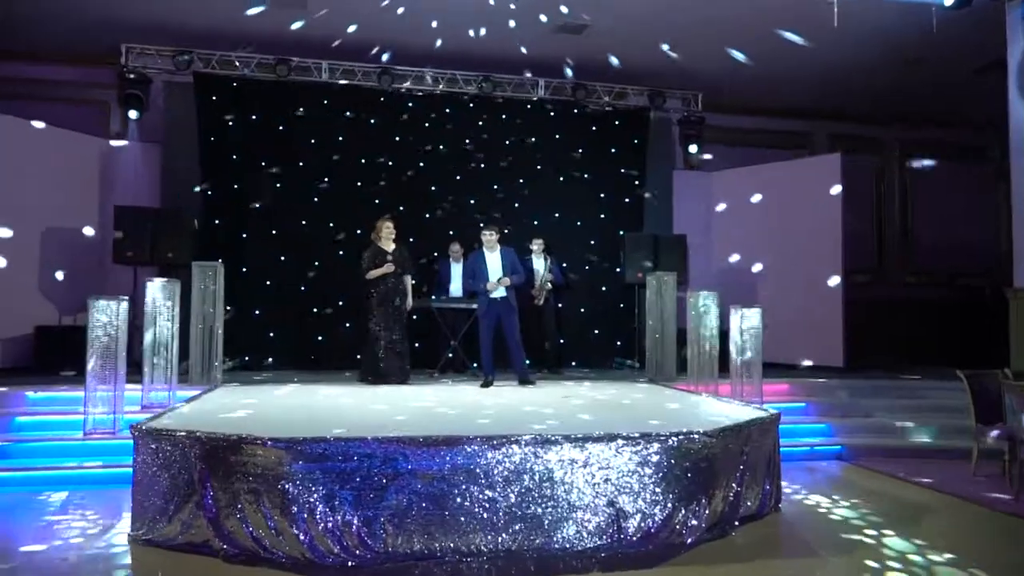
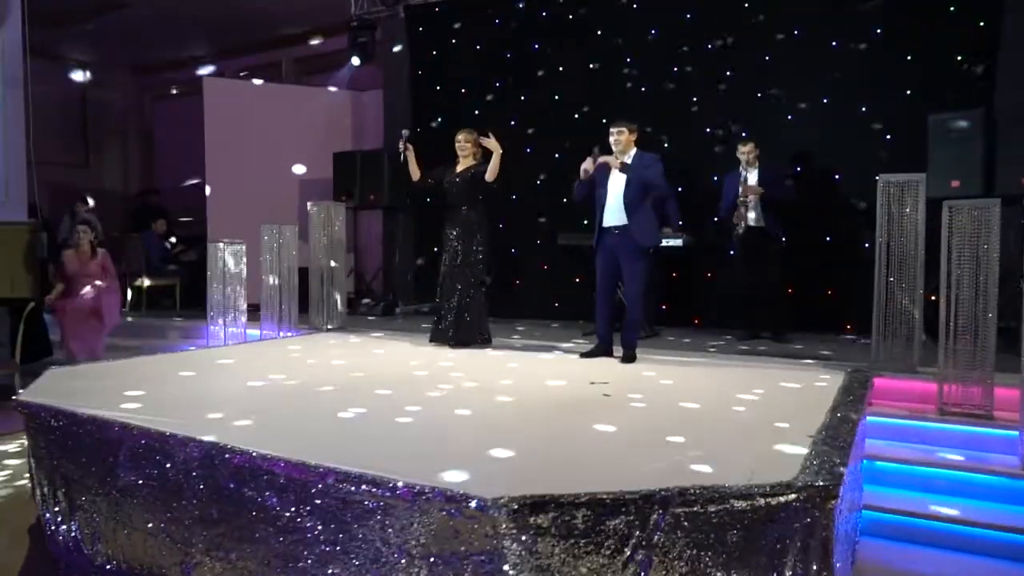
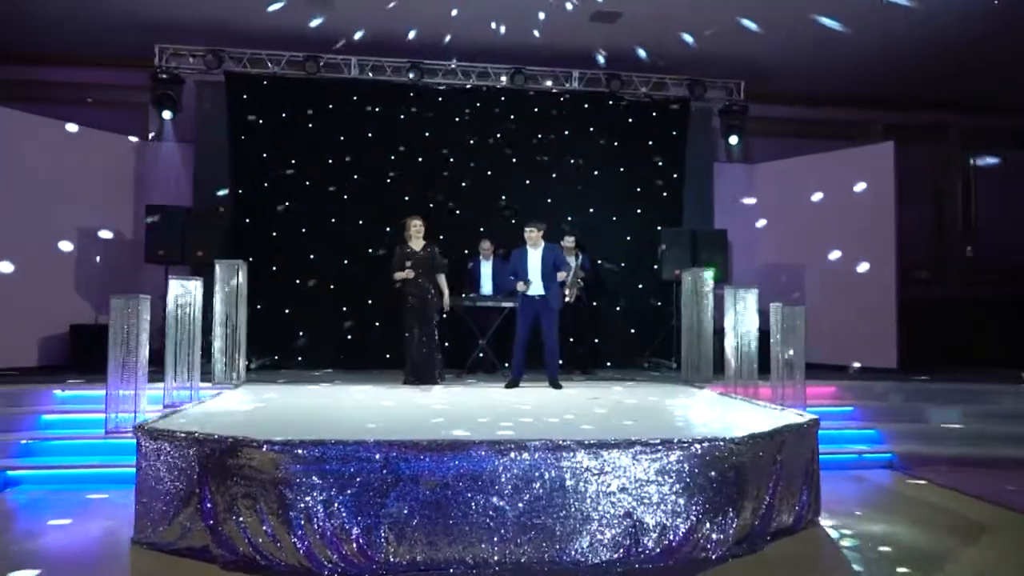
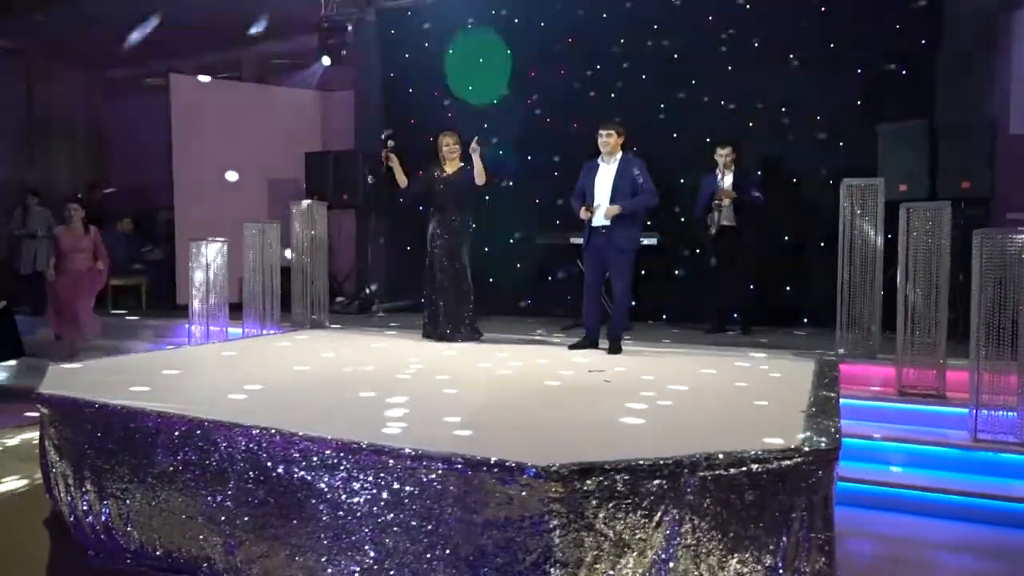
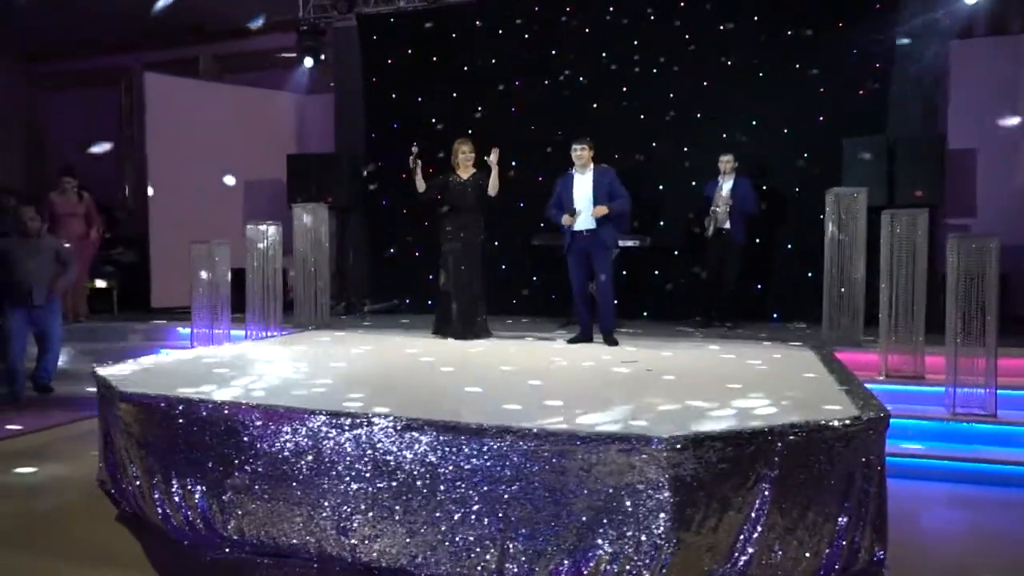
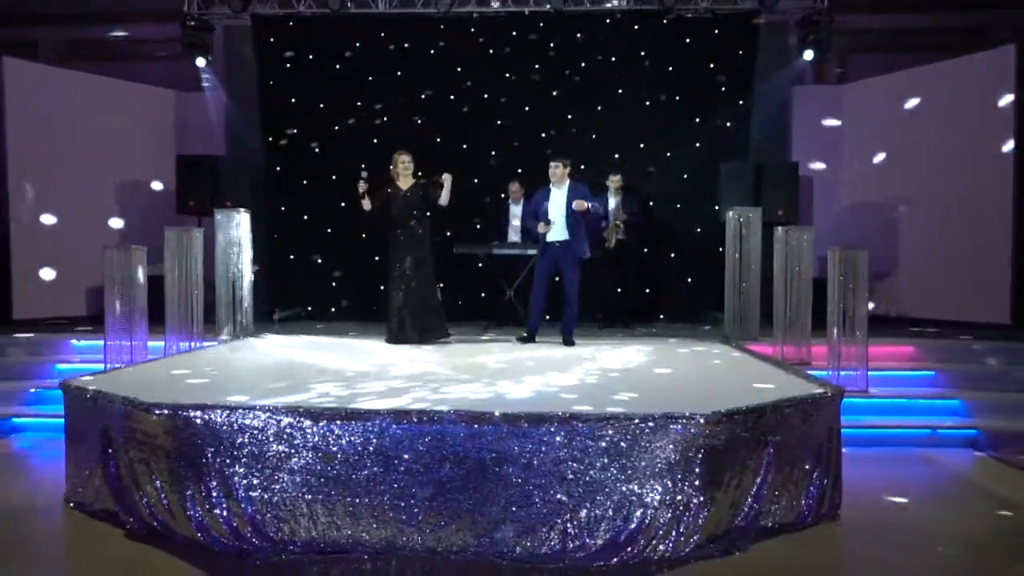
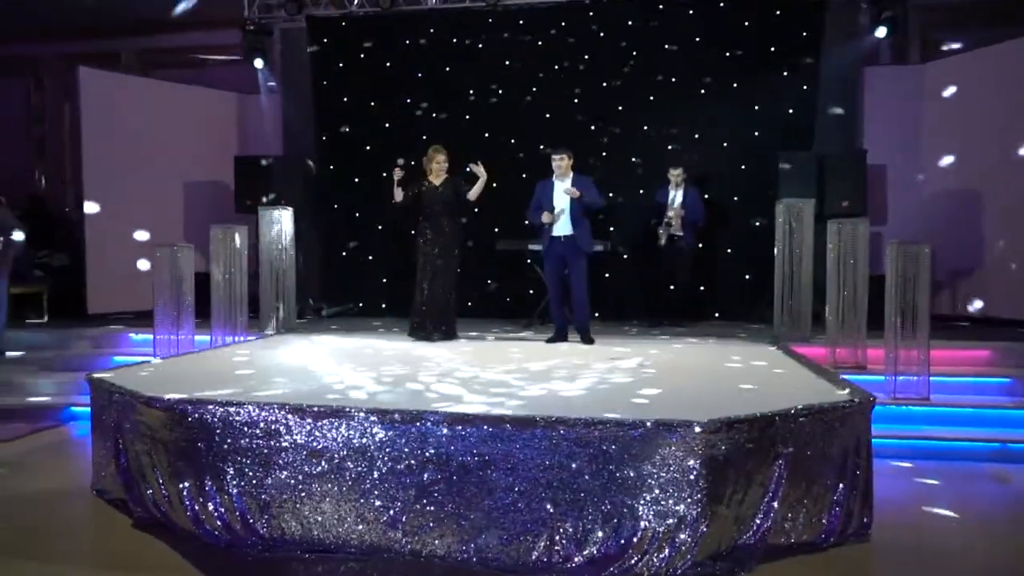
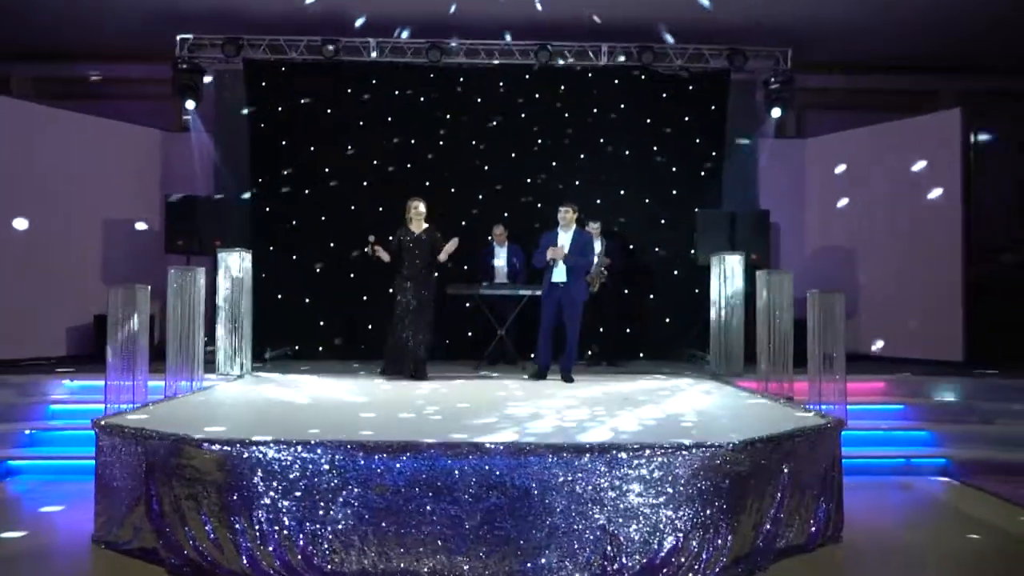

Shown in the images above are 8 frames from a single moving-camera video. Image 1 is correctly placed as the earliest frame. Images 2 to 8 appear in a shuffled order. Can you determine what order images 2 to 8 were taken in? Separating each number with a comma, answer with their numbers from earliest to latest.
3, 8, 6, 7, 5, 4, 2
